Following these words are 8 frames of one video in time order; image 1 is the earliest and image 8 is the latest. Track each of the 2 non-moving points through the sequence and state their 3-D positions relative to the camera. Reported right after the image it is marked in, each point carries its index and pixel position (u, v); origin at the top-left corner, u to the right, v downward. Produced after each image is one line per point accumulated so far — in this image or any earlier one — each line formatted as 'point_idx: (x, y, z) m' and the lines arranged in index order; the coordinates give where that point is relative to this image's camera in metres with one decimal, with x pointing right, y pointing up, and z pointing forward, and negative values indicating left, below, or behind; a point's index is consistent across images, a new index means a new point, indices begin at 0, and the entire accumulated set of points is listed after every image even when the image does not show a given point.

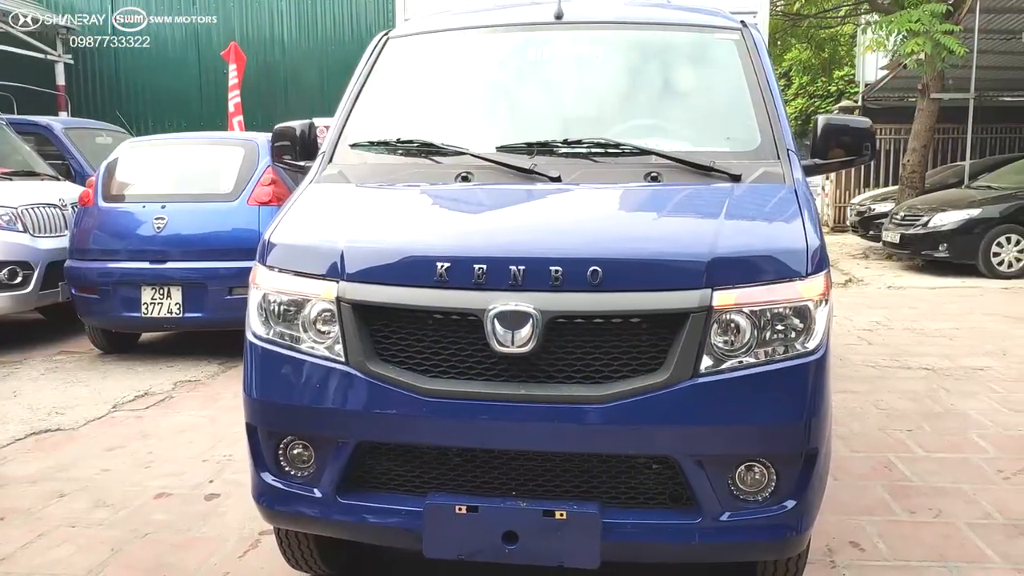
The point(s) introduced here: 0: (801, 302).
0: (+0.8, 0.0, +2.2) m
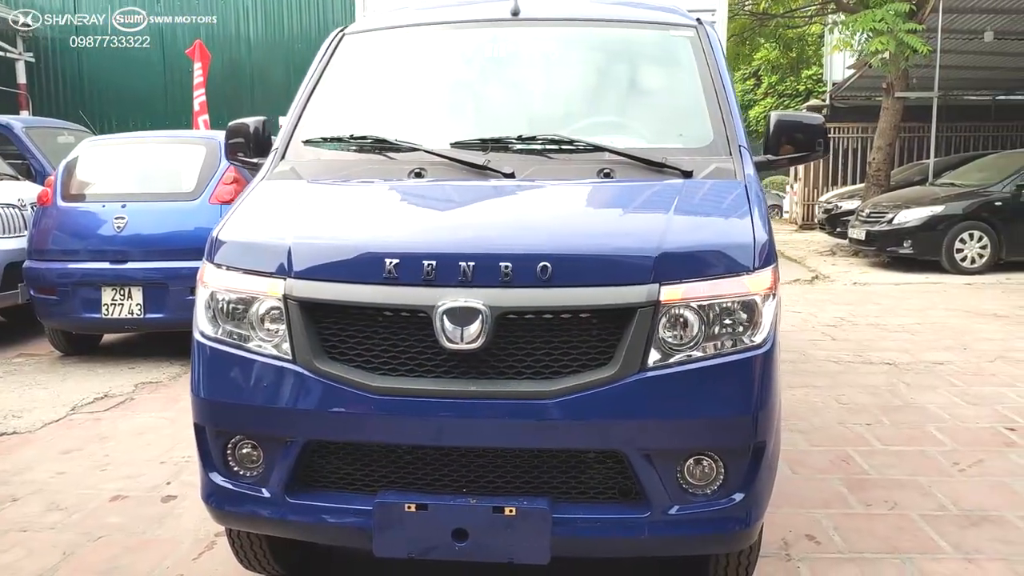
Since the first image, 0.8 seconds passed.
0: (+0.6, 0.0, +2.2) m
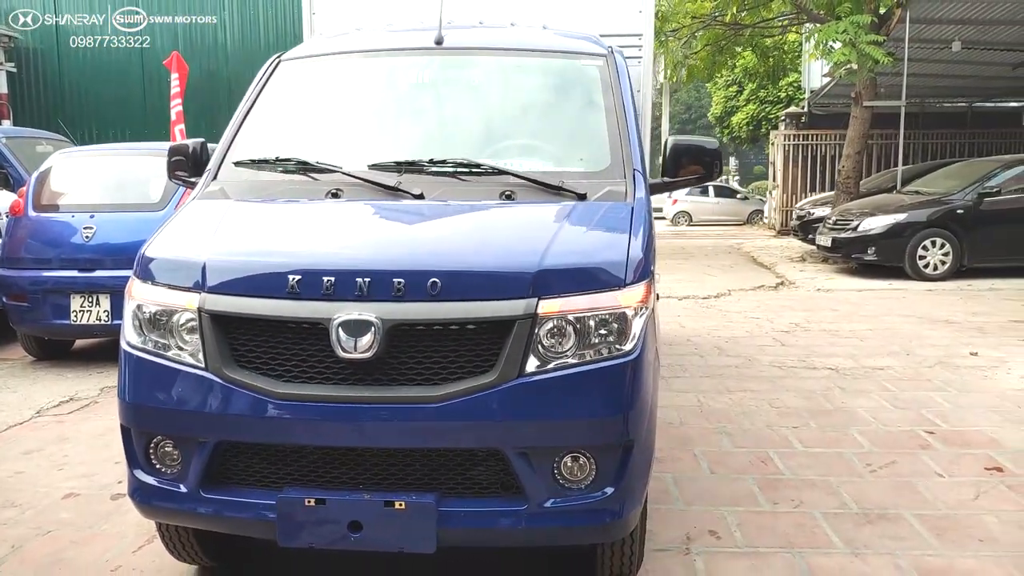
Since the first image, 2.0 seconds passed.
0: (+0.3, -0.1, +2.4) m
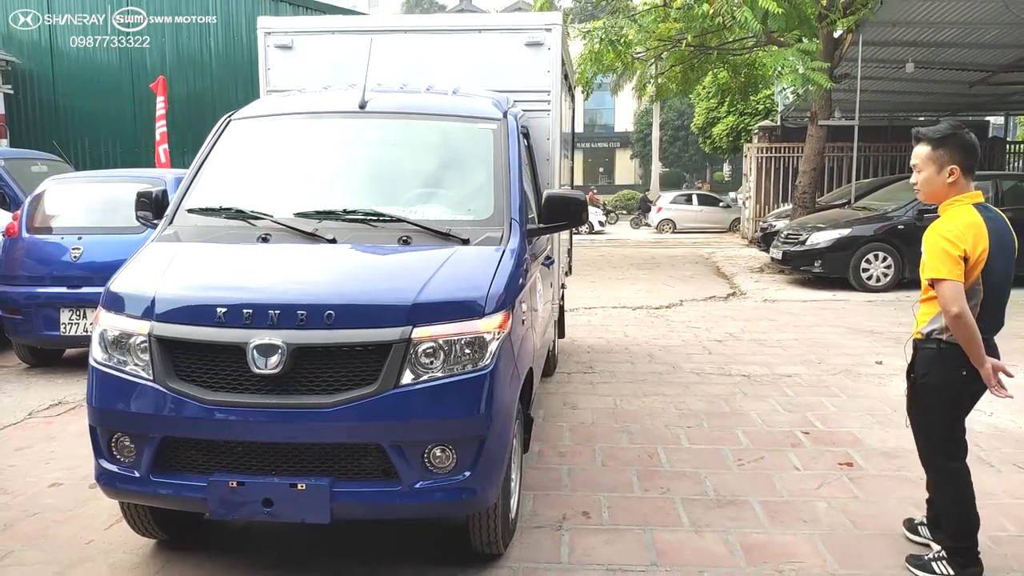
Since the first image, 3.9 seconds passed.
0: (-0.1, -0.2, +3.1) m
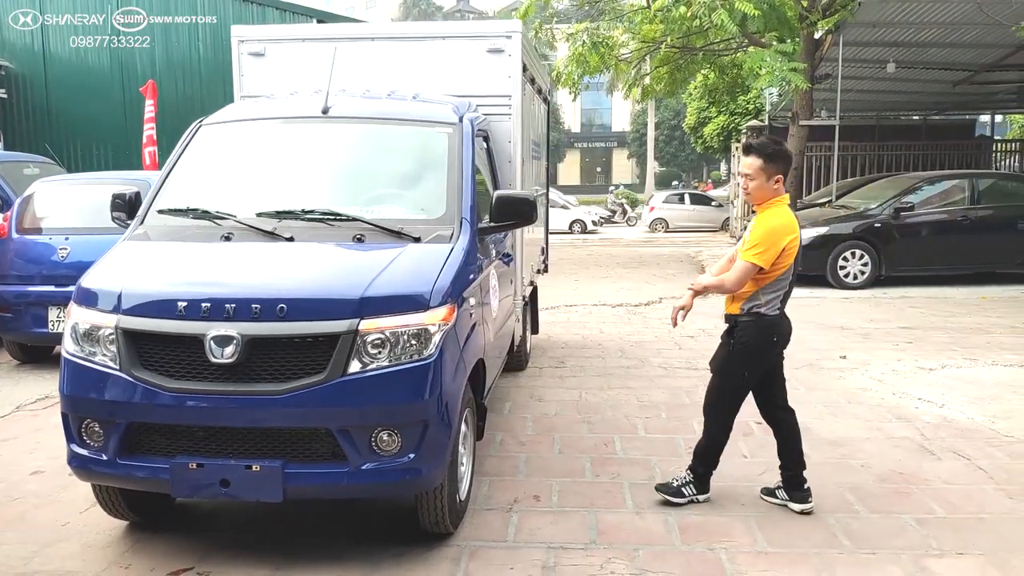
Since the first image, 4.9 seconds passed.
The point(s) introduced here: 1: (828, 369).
0: (-0.4, -0.2, +3.4) m
1: (+2.7, -0.7, +7.1) m
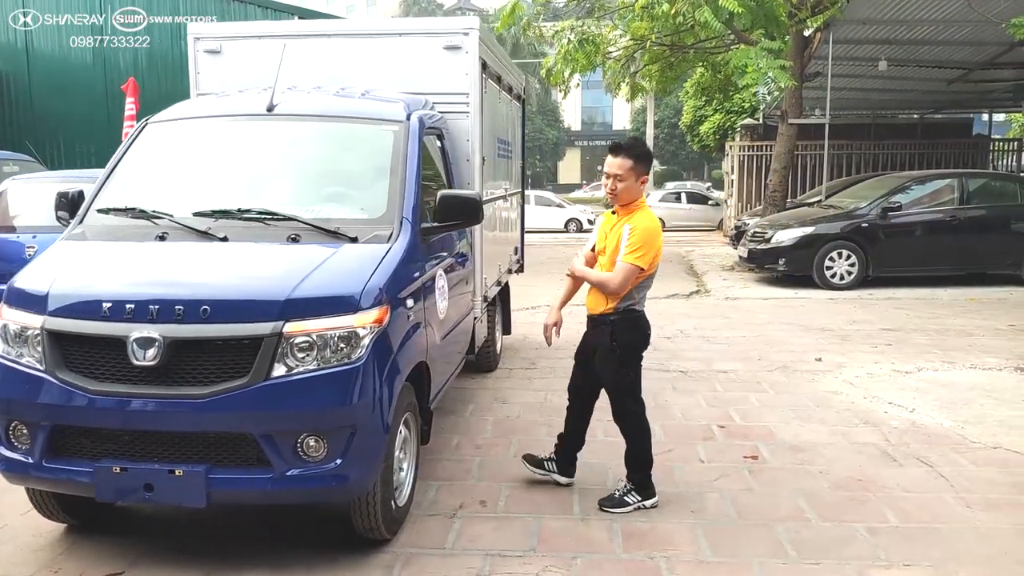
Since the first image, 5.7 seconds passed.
0: (-0.6, -0.2, +3.3) m
1: (+2.4, -0.7, +7.0) m
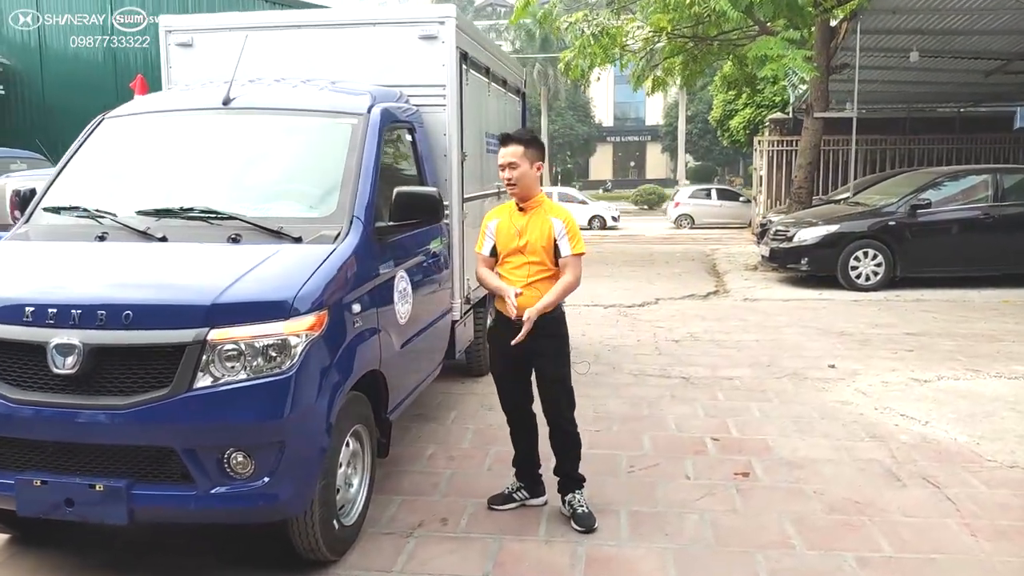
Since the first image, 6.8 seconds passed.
0: (-0.8, -0.2, +3.0) m
1: (+2.4, -0.7, +6.6) m
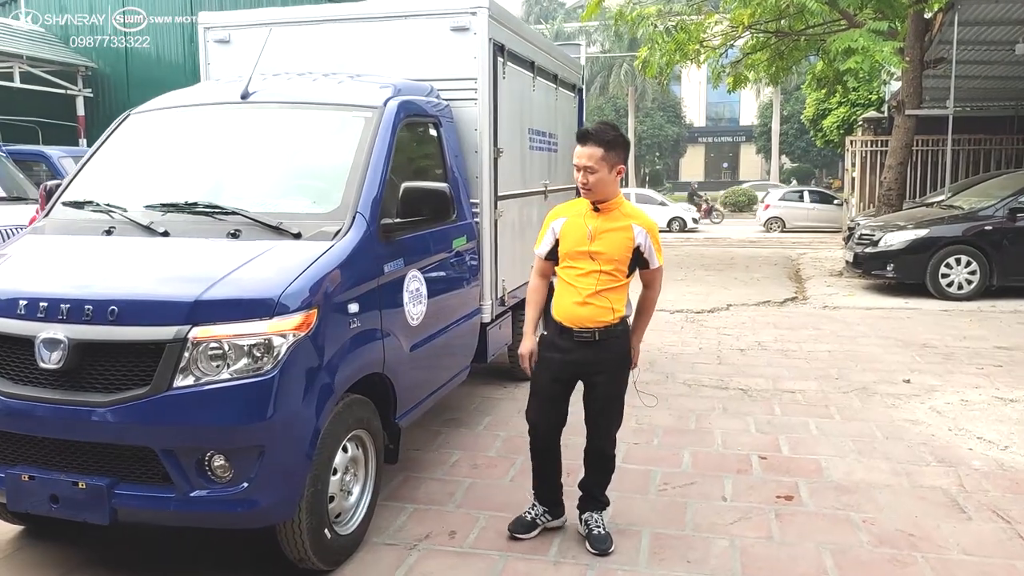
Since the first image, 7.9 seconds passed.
0: (-0.8, -0.2, +2.9) m
1: (+2.7, -0.8, +6.1) m
